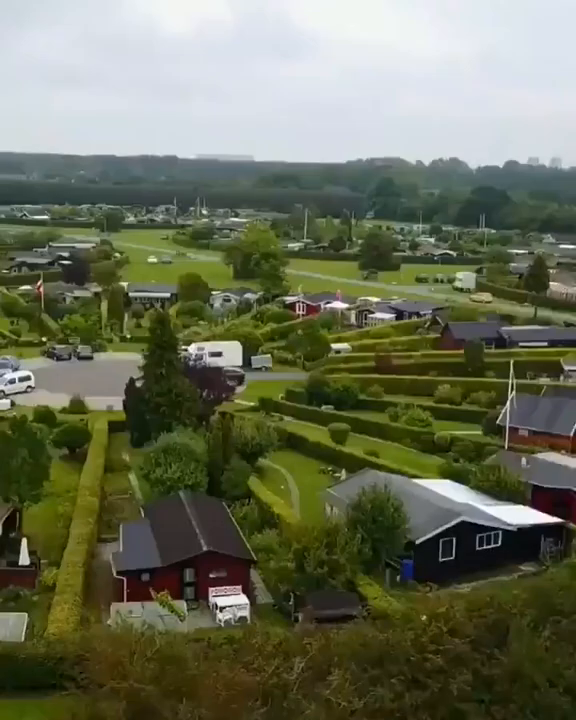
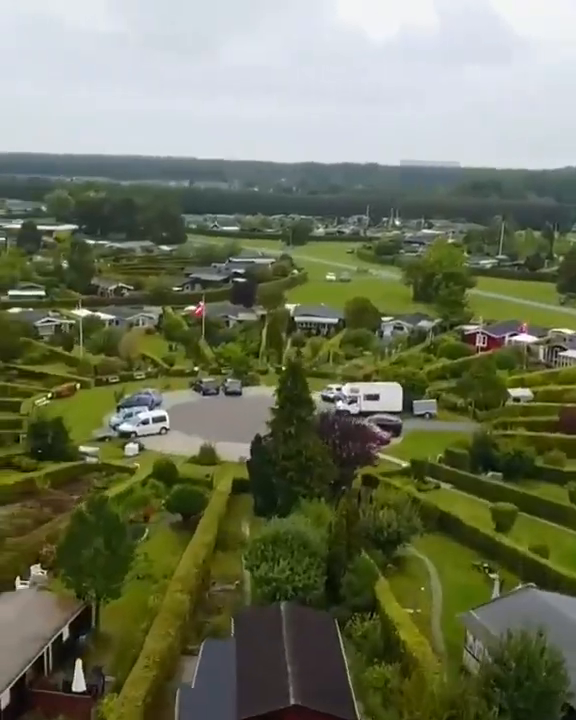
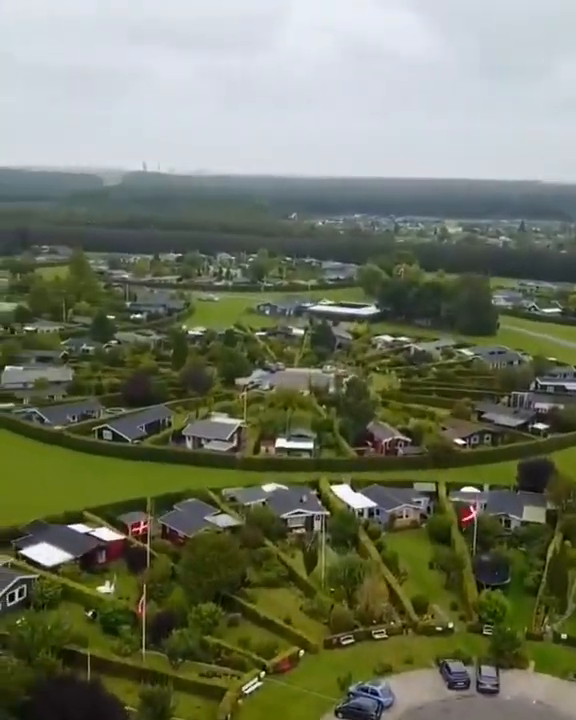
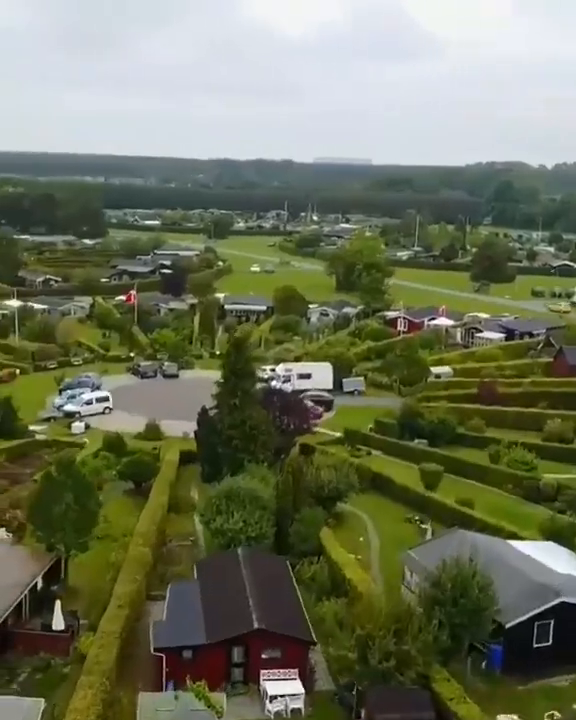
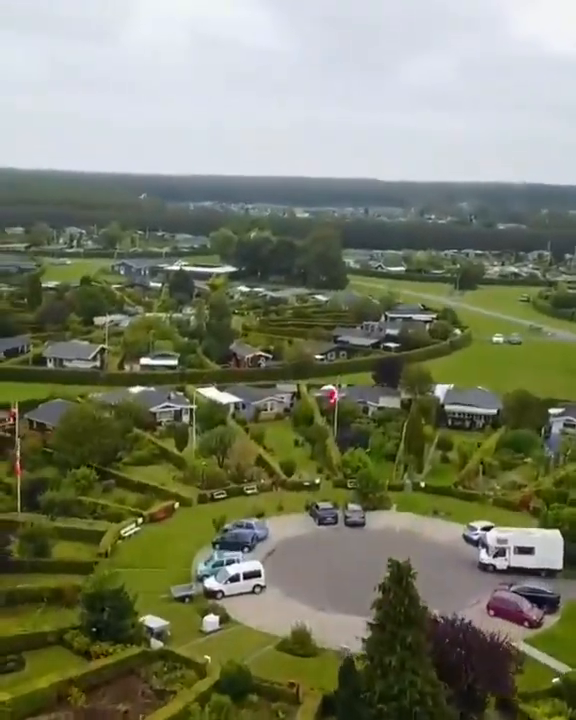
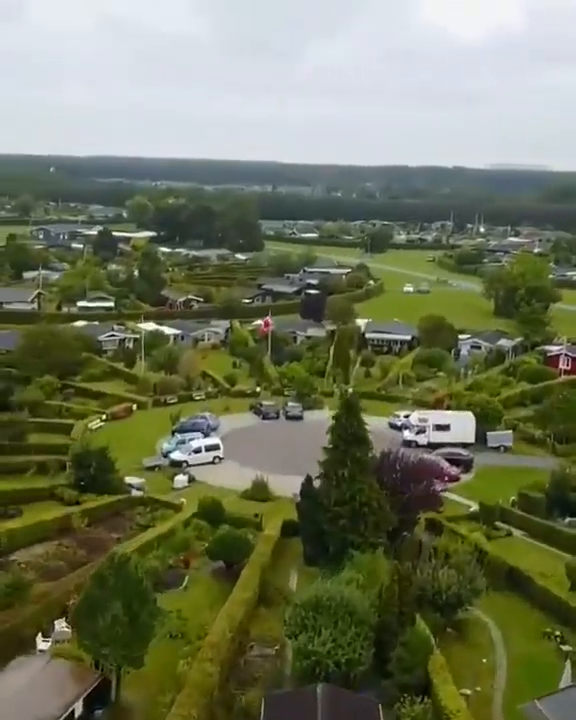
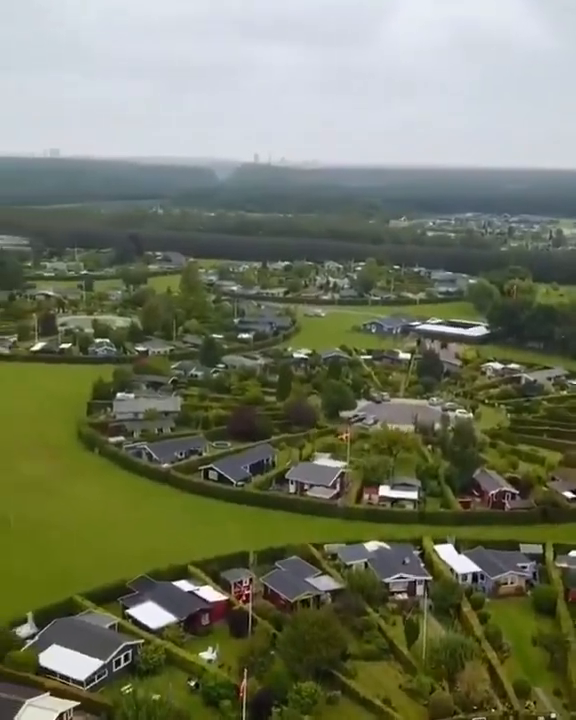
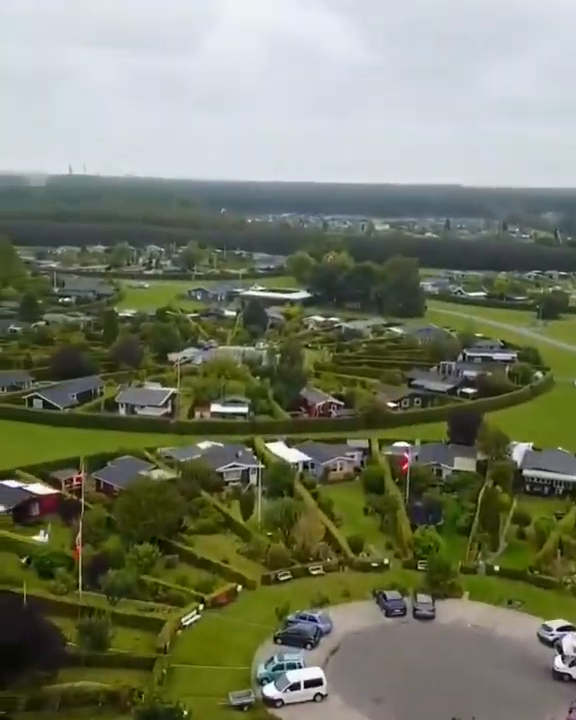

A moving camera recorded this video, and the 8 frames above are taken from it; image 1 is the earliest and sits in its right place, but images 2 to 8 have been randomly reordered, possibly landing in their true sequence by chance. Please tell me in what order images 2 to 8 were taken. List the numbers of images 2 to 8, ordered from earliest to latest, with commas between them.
4, 2, 6, 5, 8, 3, 7
